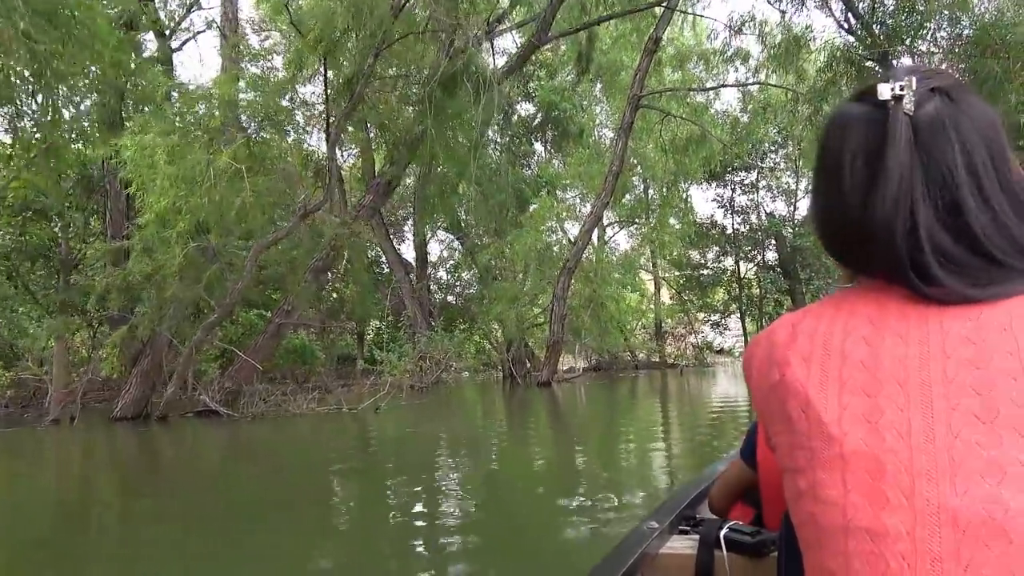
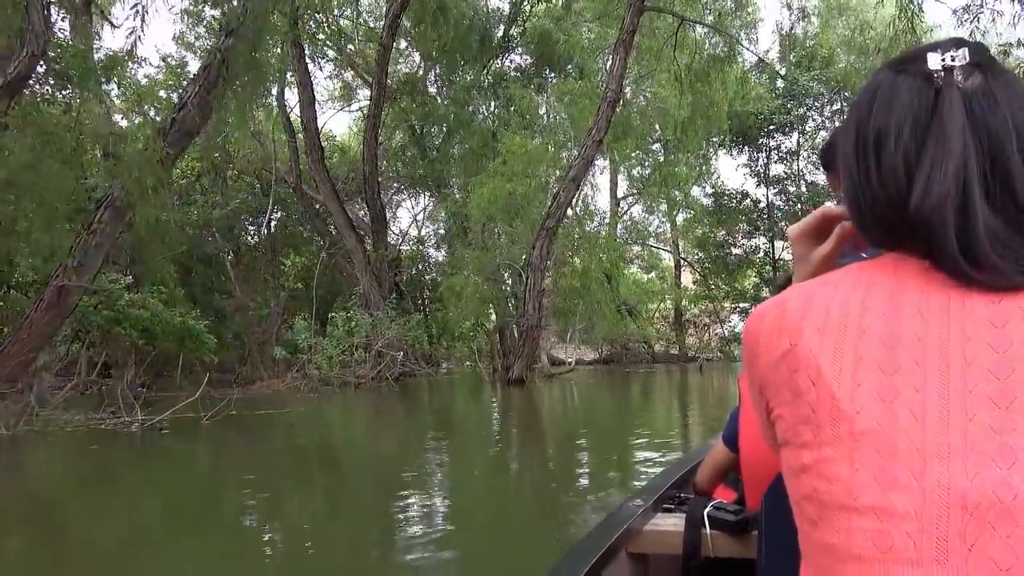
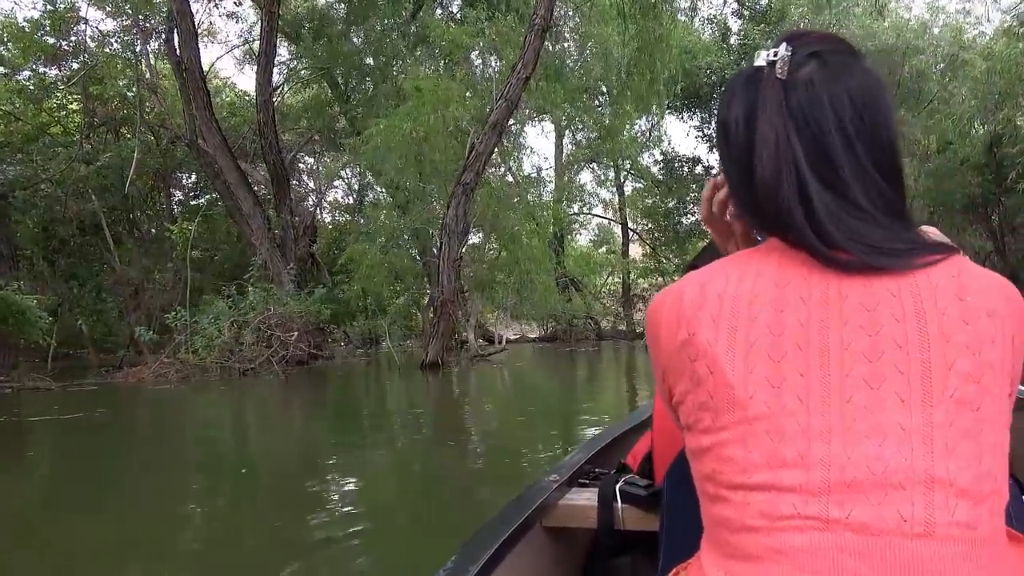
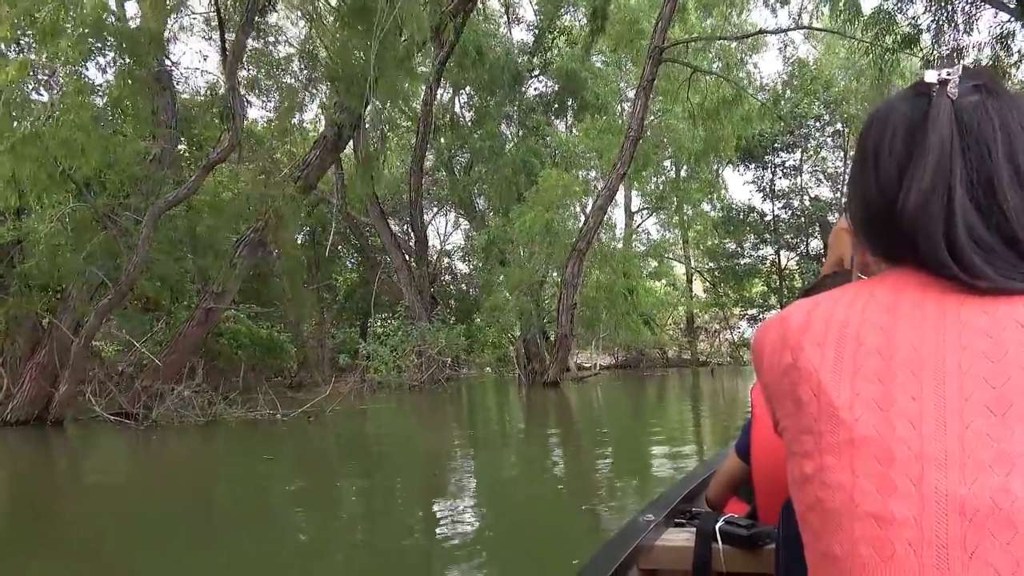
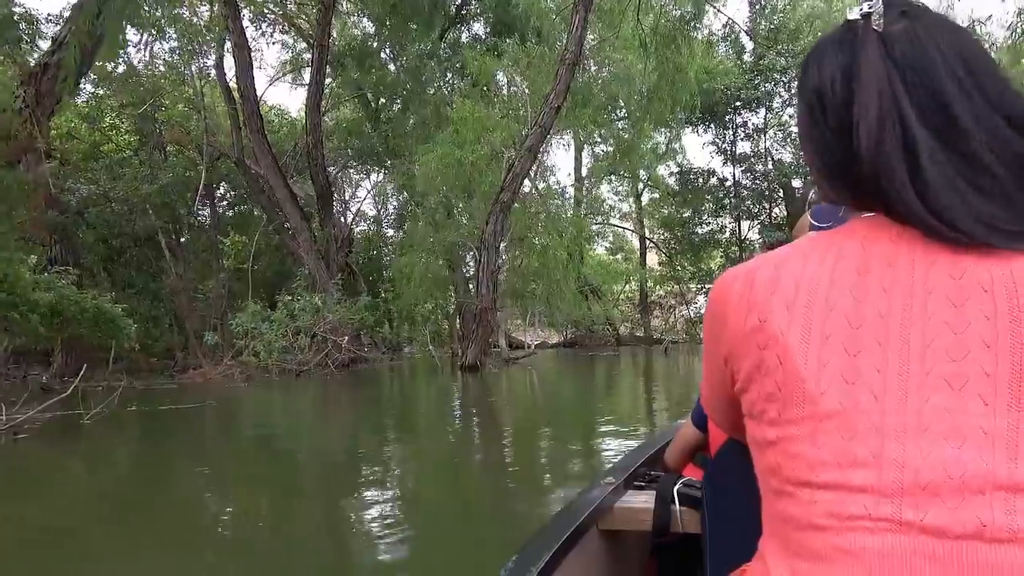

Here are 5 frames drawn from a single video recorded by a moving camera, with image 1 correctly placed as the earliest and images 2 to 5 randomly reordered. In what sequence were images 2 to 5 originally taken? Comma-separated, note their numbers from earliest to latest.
4, 2, 5, 3
